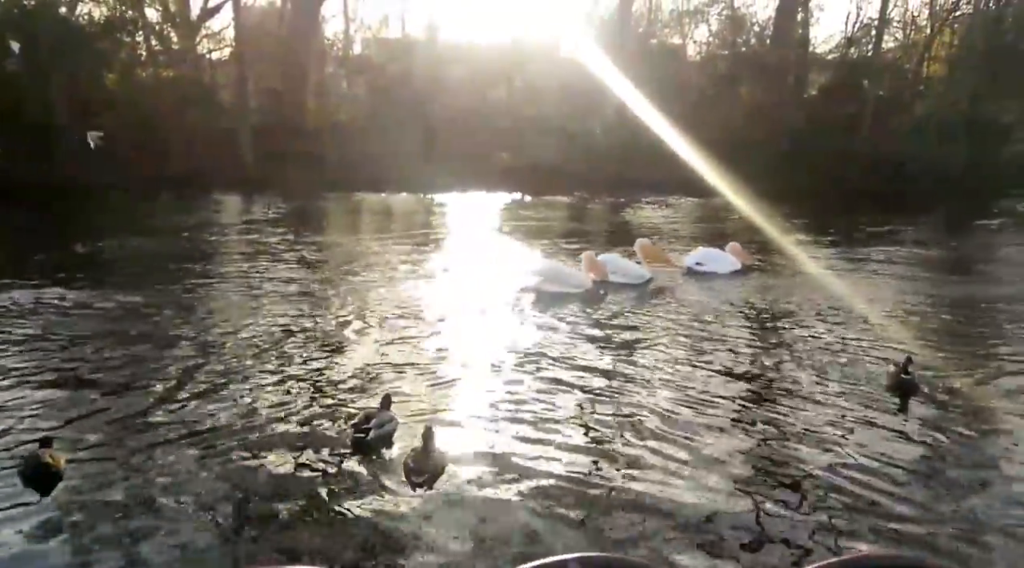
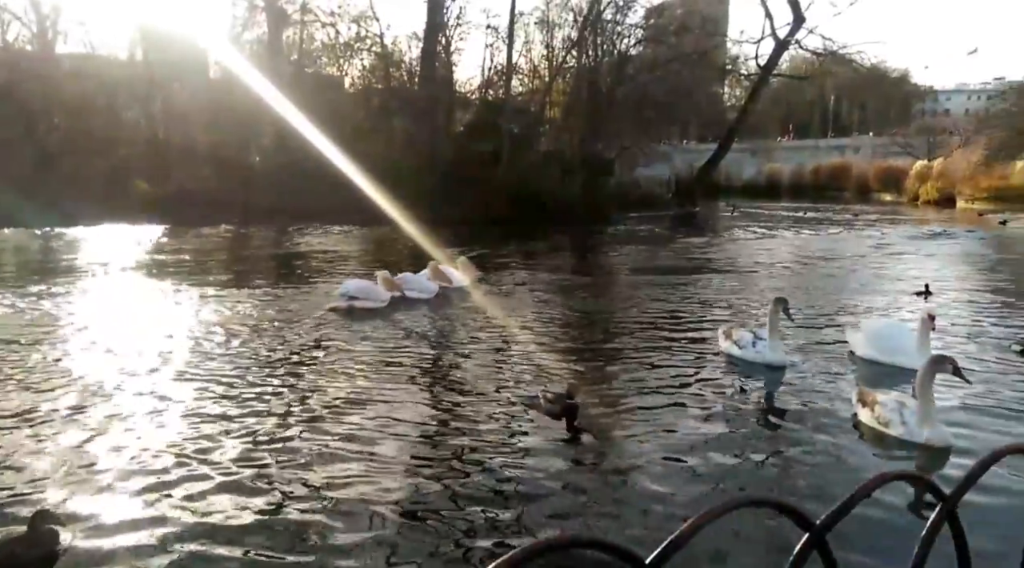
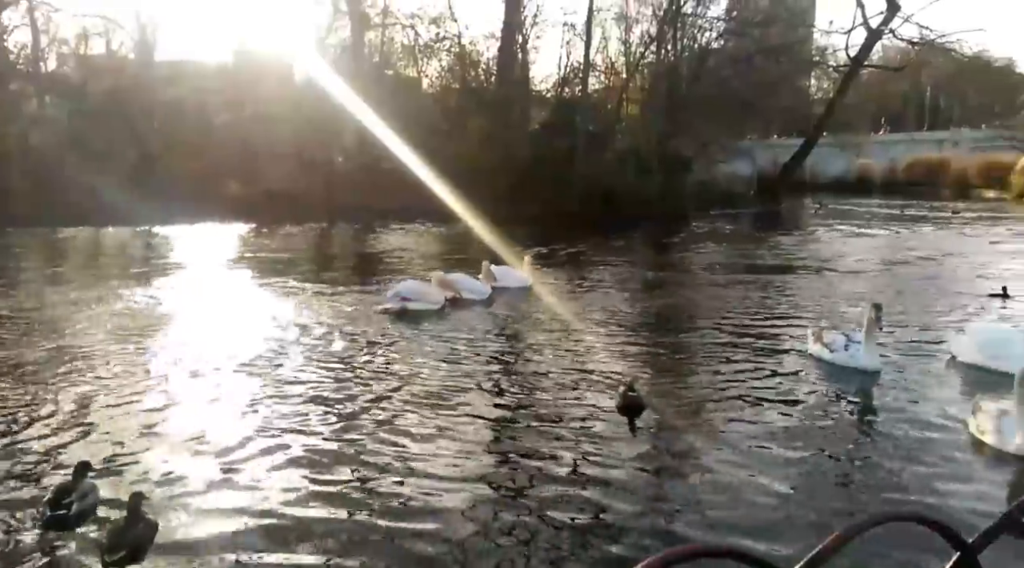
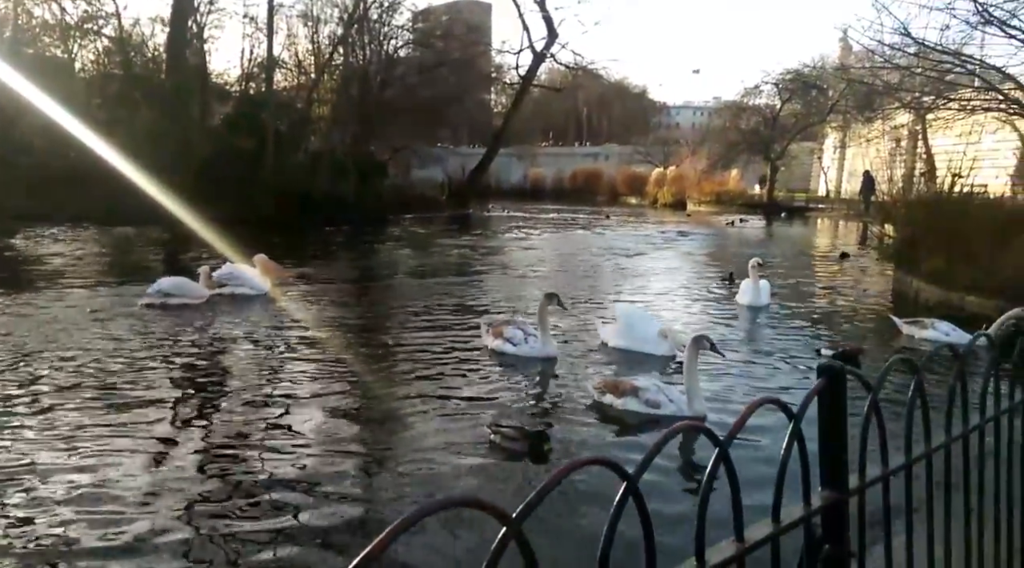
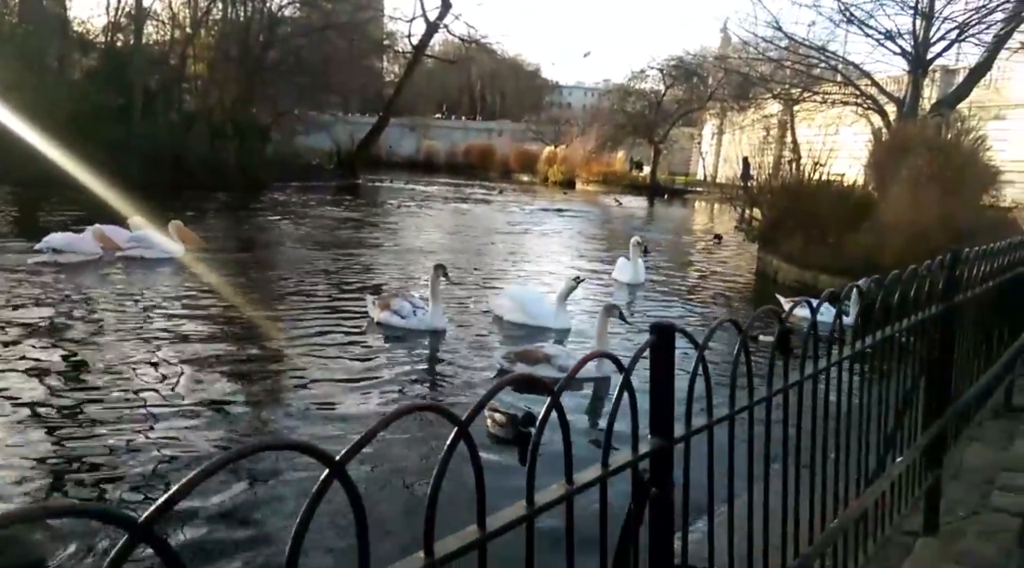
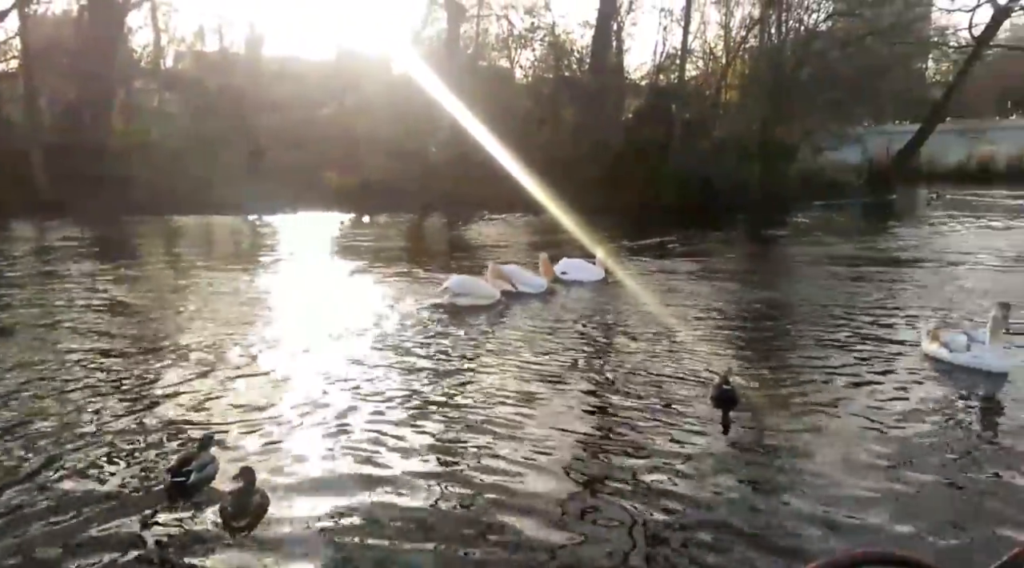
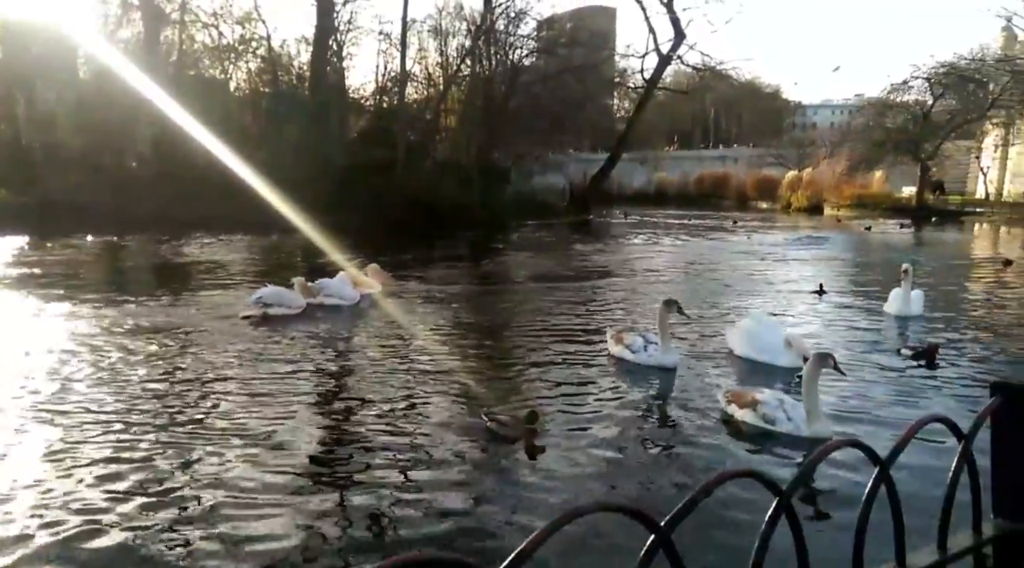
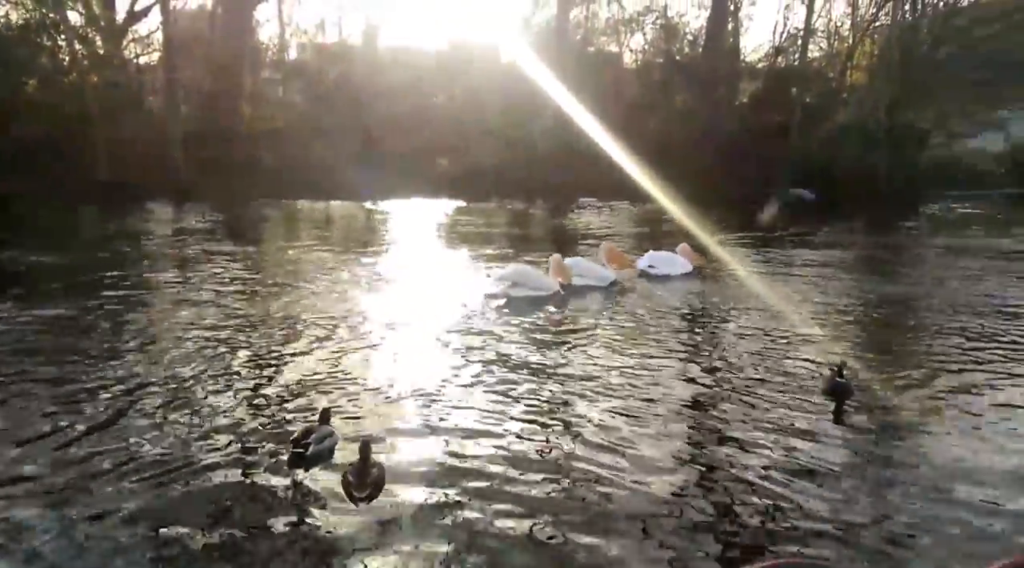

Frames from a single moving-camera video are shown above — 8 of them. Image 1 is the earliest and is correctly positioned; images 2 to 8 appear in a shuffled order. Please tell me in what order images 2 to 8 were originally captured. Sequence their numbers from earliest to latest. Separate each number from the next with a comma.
8, 6, 3, 2, 7, 4, 5
